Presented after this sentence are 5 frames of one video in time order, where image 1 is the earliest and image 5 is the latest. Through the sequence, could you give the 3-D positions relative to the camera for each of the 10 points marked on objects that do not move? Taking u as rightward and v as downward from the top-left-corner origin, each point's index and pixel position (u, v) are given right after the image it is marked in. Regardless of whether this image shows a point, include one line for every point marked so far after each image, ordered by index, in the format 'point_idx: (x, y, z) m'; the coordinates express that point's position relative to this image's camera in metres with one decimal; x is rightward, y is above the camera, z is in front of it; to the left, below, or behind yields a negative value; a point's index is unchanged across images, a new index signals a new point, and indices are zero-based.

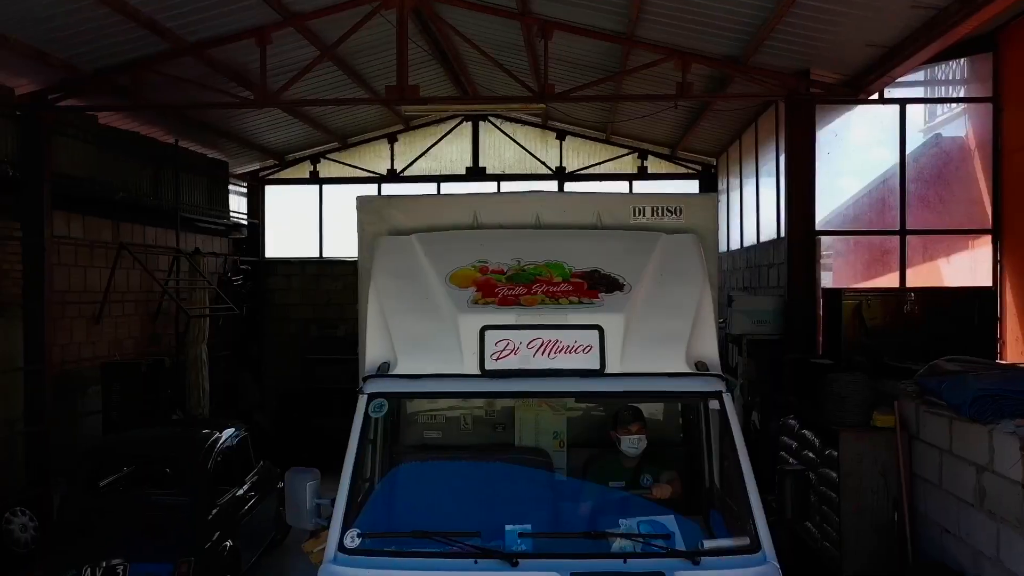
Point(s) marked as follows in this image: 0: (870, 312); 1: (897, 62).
0: (+2.7, -0.2, +6.2) m
1: (+2.9, +1.7, +6.1) m
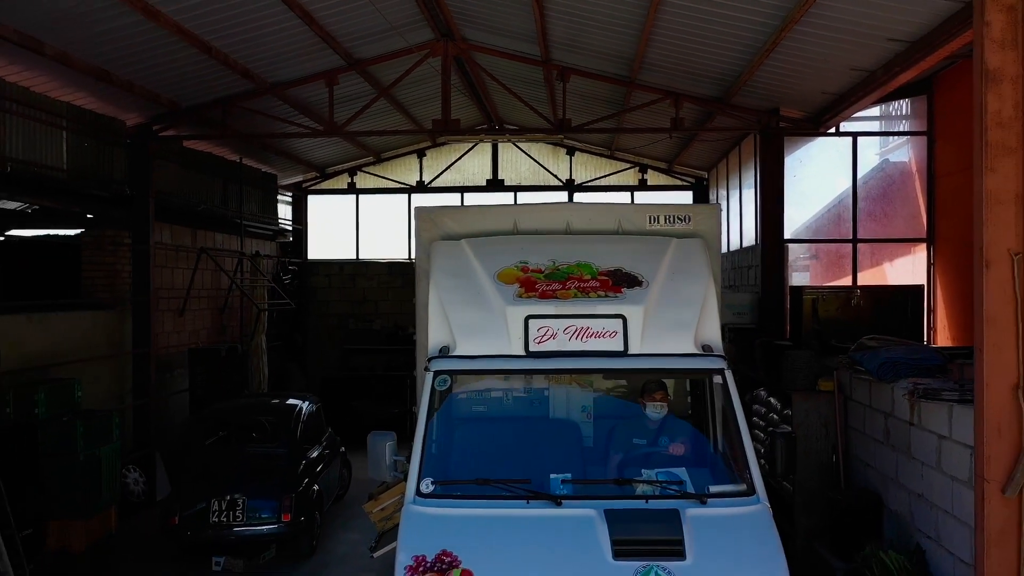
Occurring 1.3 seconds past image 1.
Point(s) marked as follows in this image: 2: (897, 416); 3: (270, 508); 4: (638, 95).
0: (+3.0, -0.2, +7.8) m
1: (+3.1, +1.7, +7.7) m
2: (+2.5, -0.8, +5.4) m
3: (-2.1, -1.9, +6.9) m
4: (+1.4, +2.2, +9.1) m
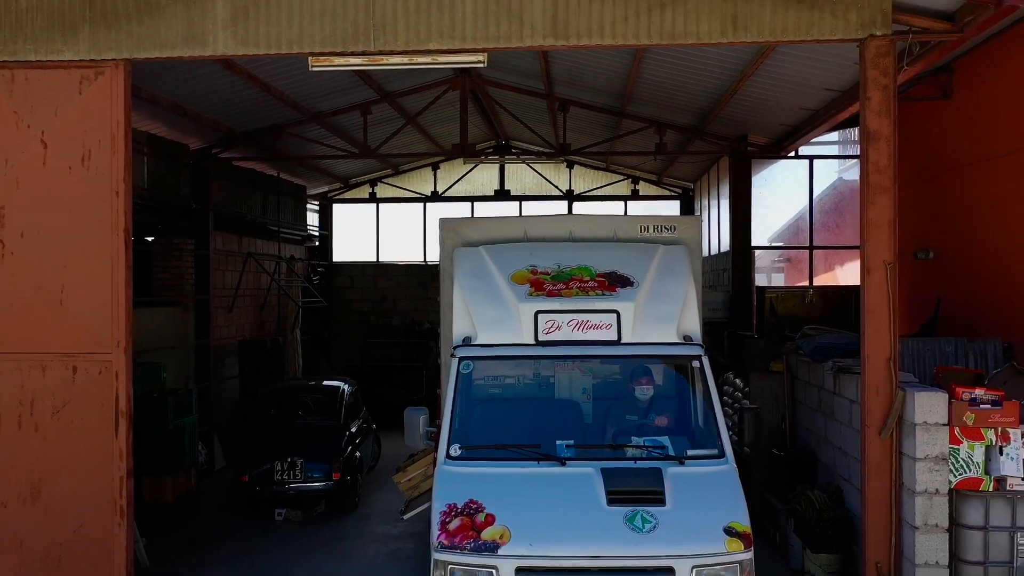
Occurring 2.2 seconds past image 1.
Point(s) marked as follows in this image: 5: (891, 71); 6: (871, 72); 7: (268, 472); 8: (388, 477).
0: (+3.1, -0.2, +9.3) m
1: (+3.2, +1.7, +9.1) m
2: (+2.6, -0.8, +6.8) m
3: (-2.0, -1.9, +8.4) m
4: (+1.5, +2.2, +10.6) m
5: (+2.4, +1.4, +5.2) m
6: (+2.3, +1.4, +5.2) m
7: (-2.5, -1.9, +8.3) m
8: (-1.6, -2.4, +10.3) m
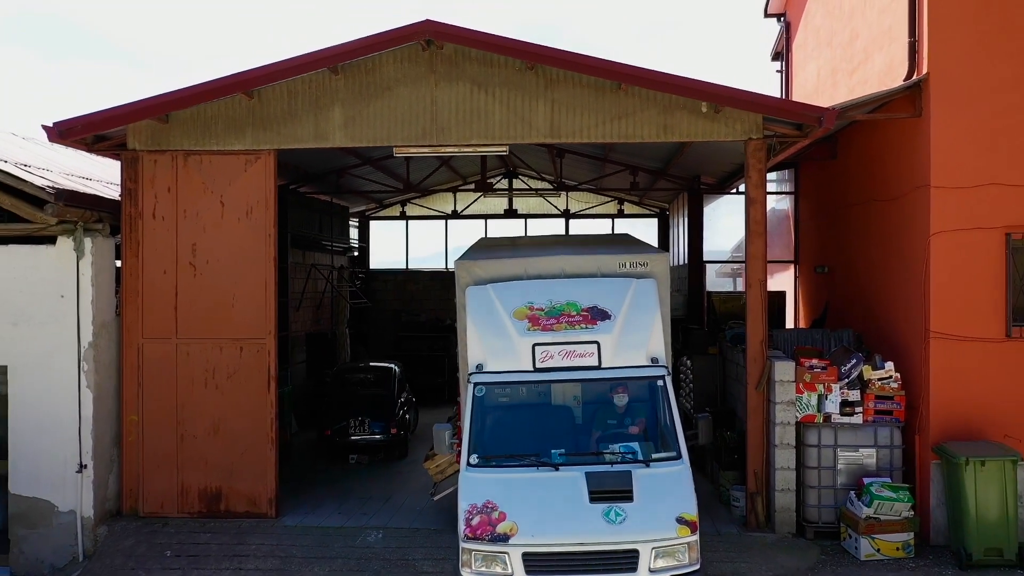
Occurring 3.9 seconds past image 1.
0: (+3.2, -0.2, +12.3) m
1: (+3.4, +1.6, +12.2) m
2: (+2.8, -0.9, +9.9) m
3: (-1.8, -1.9, +11.5) m
4: (+1.6, +2.1, +13.7) m
5: (+2.5, +1.3, +8.3) m
6: (+2.4, +1.3, +8.3) m
7: (-2.3, -2.0, +11.4) m
8: (-1.4, -2.5, +13.4) m
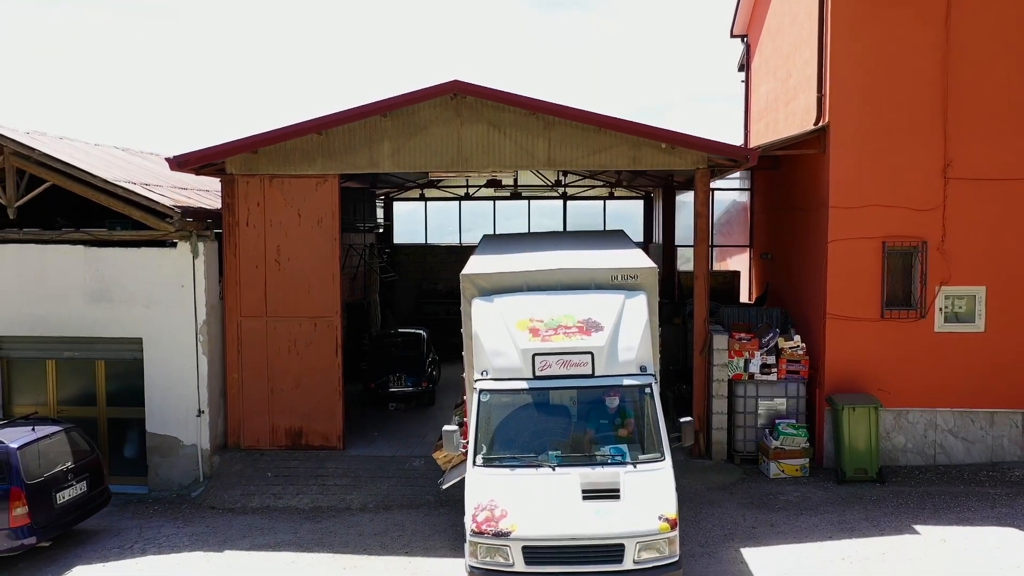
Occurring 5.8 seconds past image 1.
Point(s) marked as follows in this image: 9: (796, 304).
0: (+3.3, +0.1, +15.1) m
1: (+3.5, +2.0, +14.9) m
2: (+2.9, -0.7, +12.8) m
3: (-1.7, -1.6, +14.4) m
4: (+1.8, +2.5, +16.4) m
5: (+2.6, +1.4, +11.0) m
6: (+2.5, +1.4, +11.0) m
7: (-2.2, -1.7, +14.3) m
8: (-1.3, -2.0, +16.3) m
9: (+4.2, -0.2, +12.0) m
